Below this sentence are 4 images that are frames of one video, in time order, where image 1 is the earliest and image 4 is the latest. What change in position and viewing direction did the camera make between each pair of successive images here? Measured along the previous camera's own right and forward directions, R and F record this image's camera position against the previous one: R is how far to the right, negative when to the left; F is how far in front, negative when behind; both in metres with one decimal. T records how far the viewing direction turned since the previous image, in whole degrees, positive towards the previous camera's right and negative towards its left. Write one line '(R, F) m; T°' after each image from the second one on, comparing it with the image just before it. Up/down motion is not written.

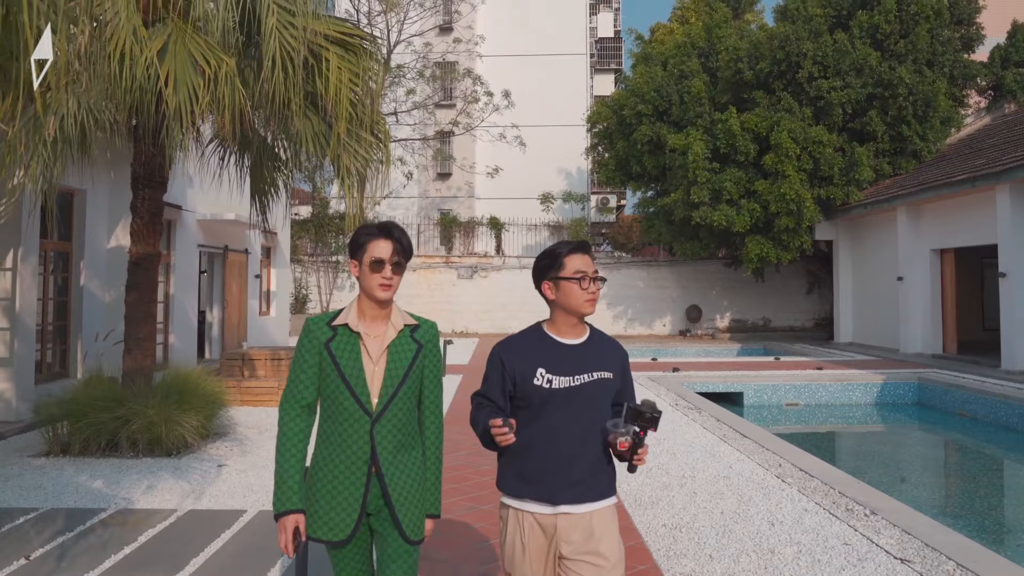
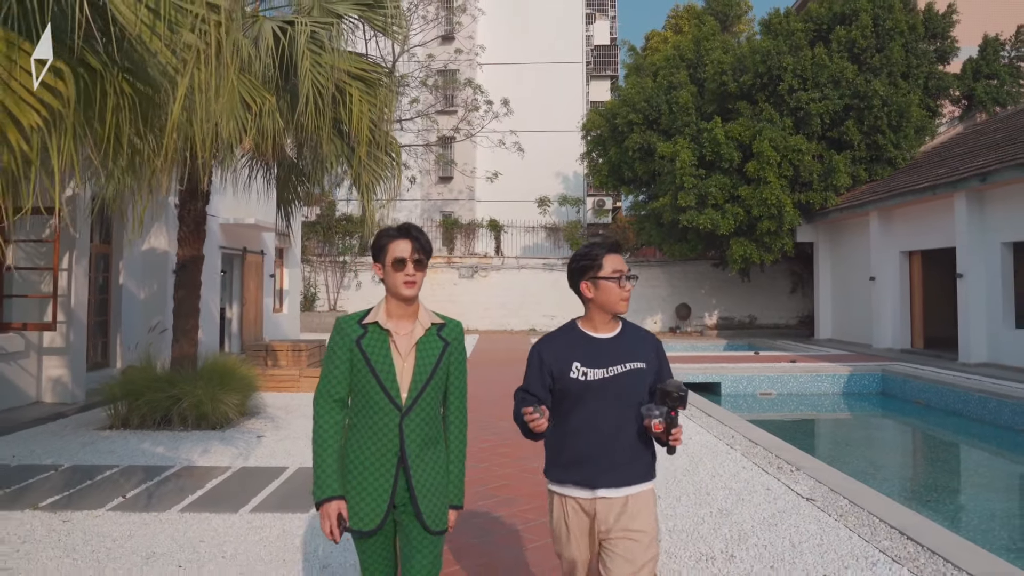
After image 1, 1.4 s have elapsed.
(+0.1, -0.9) m; 0°
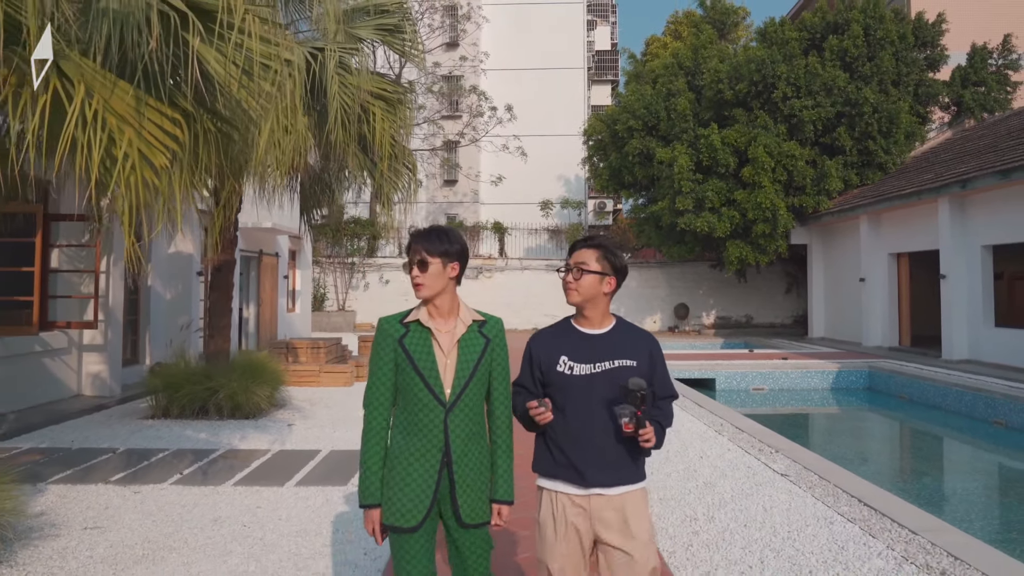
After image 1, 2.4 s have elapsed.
(-0.1, -0.6) m; 0°
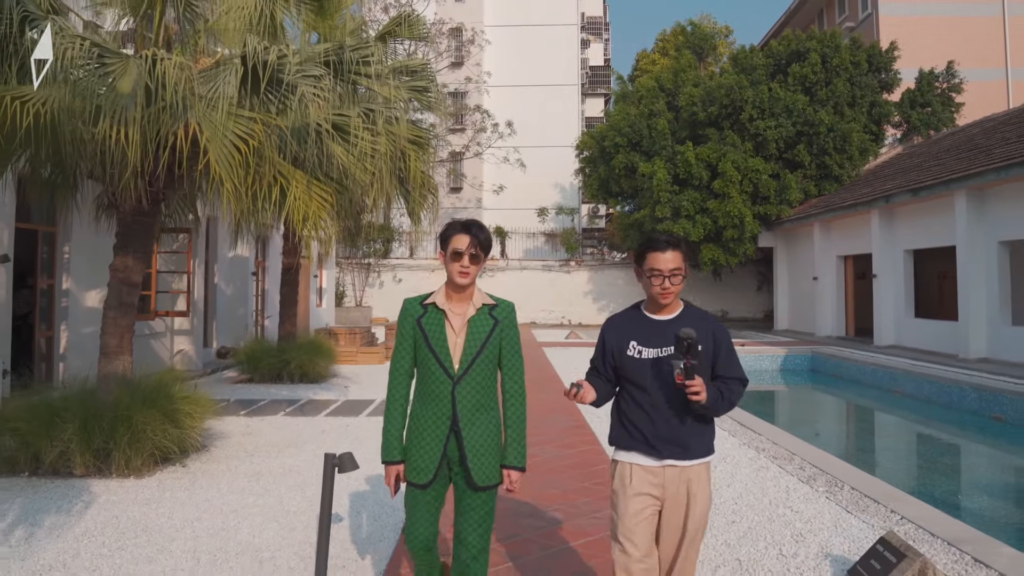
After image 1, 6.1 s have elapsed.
(0.0, -2.2) m; 0°
